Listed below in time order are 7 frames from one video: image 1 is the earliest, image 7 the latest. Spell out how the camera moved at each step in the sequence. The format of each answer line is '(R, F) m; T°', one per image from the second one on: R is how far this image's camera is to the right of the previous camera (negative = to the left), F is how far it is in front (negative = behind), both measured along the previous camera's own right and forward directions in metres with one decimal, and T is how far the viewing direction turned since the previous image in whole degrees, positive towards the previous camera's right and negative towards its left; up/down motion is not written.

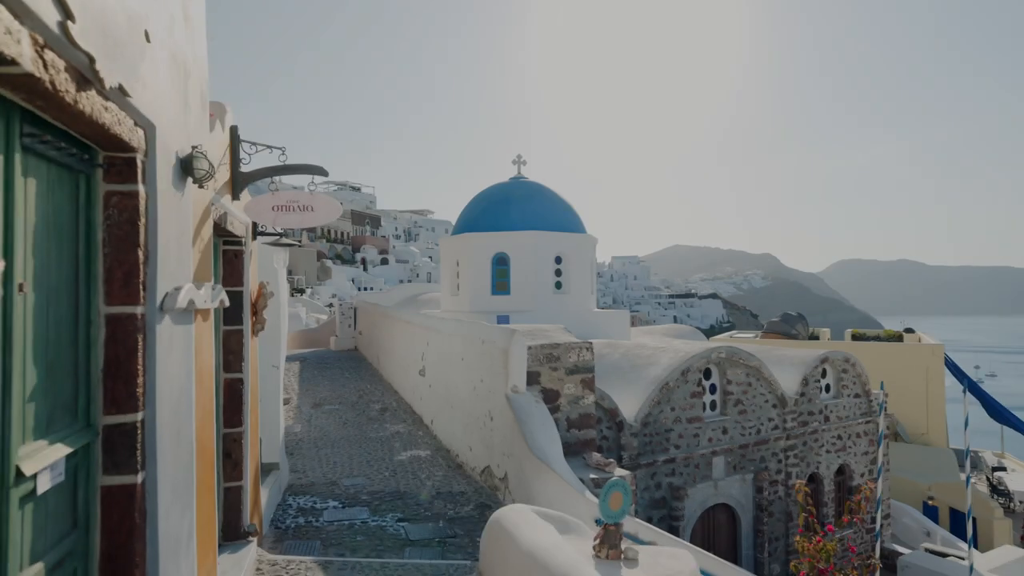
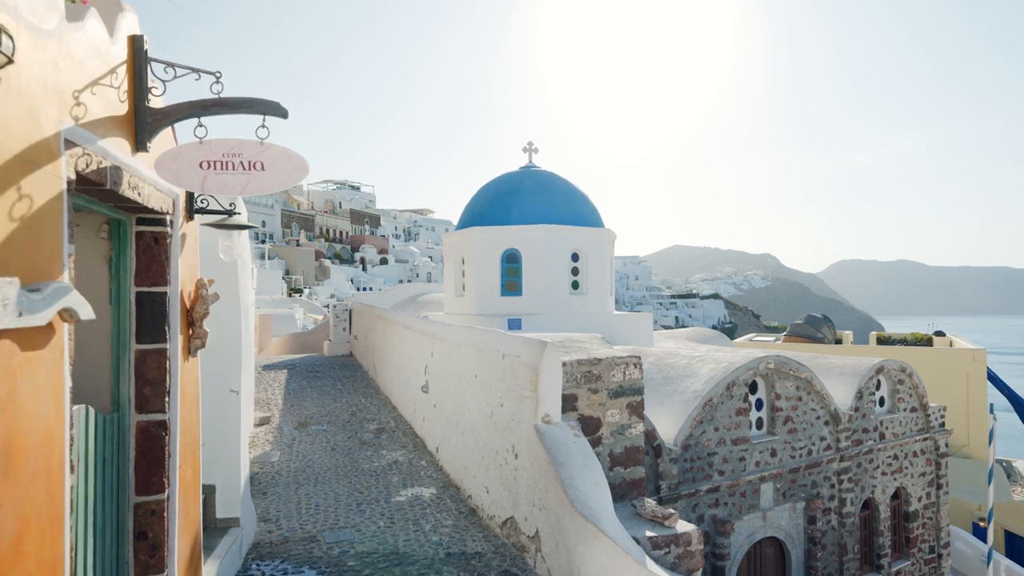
(-0.2, +1.3) m; 0°
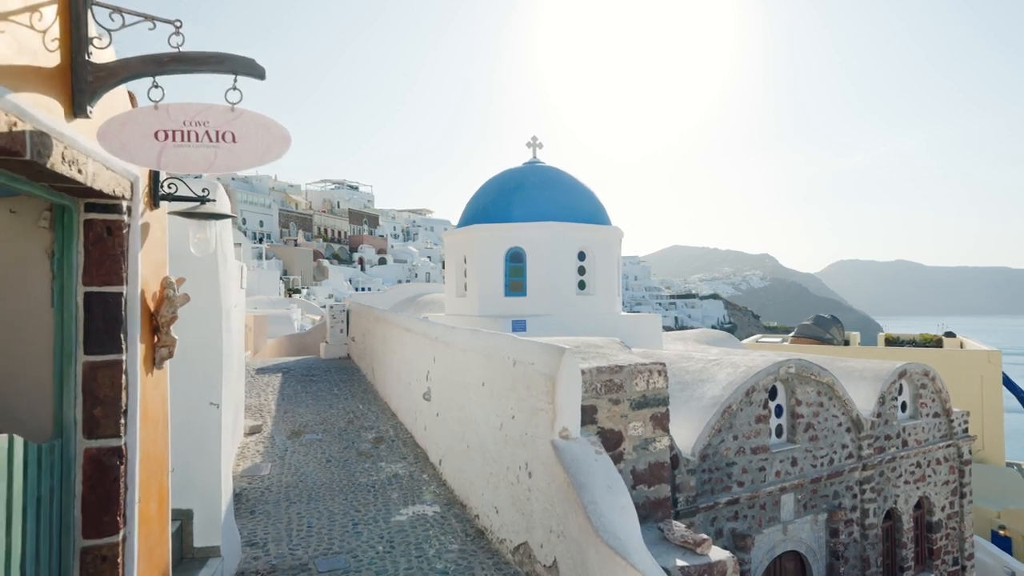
(-0.1, +0.5) m; 0°
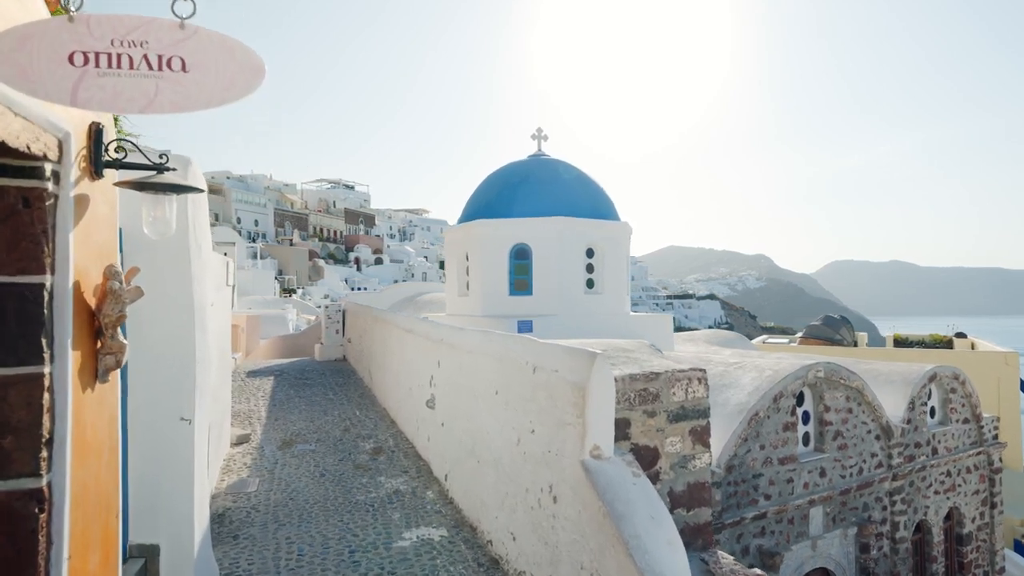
(-0.2, +0.6) m; 0°
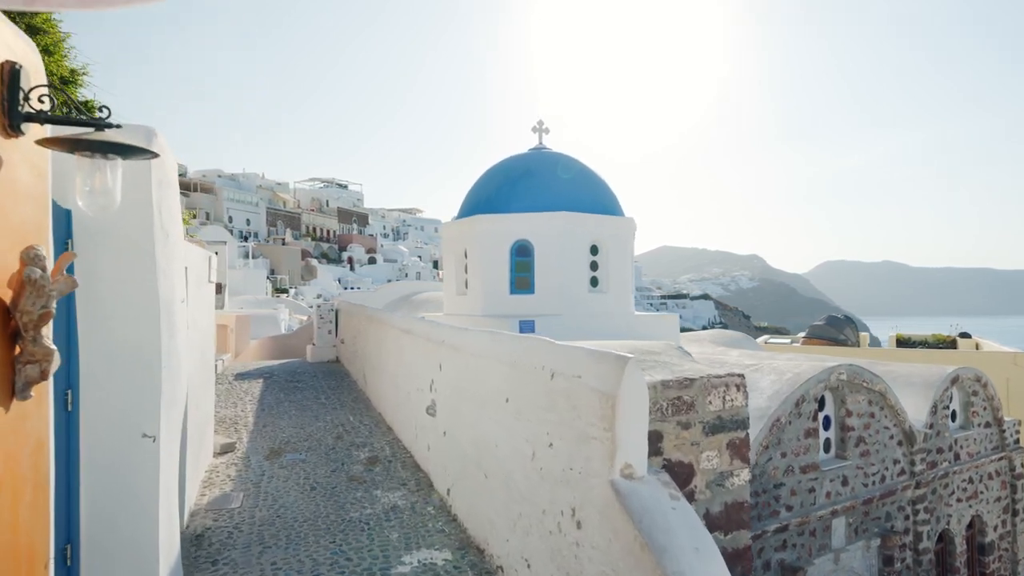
(-0.1, +0.5) m; +1°
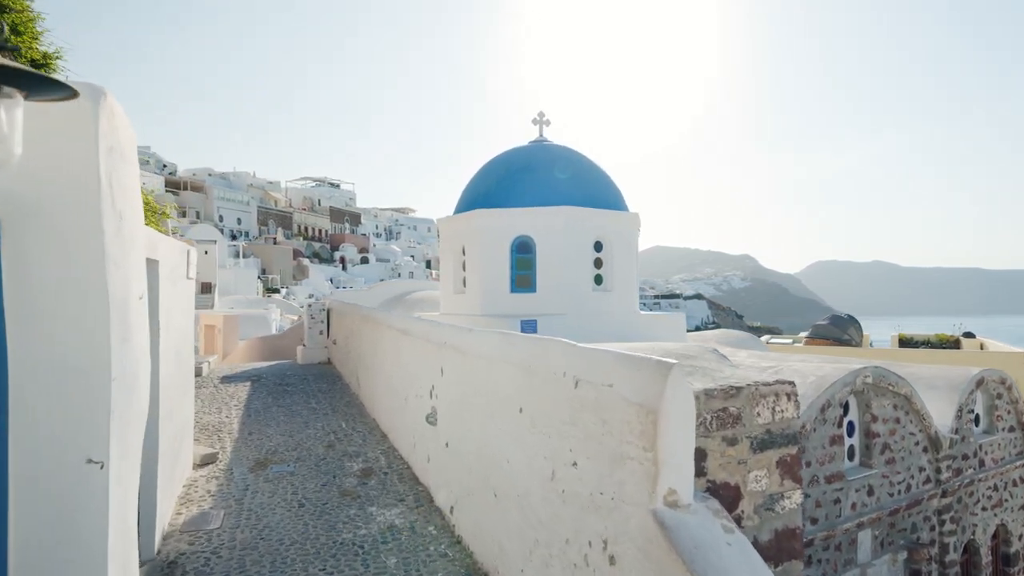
(-0.1, +0.5) m; +1°
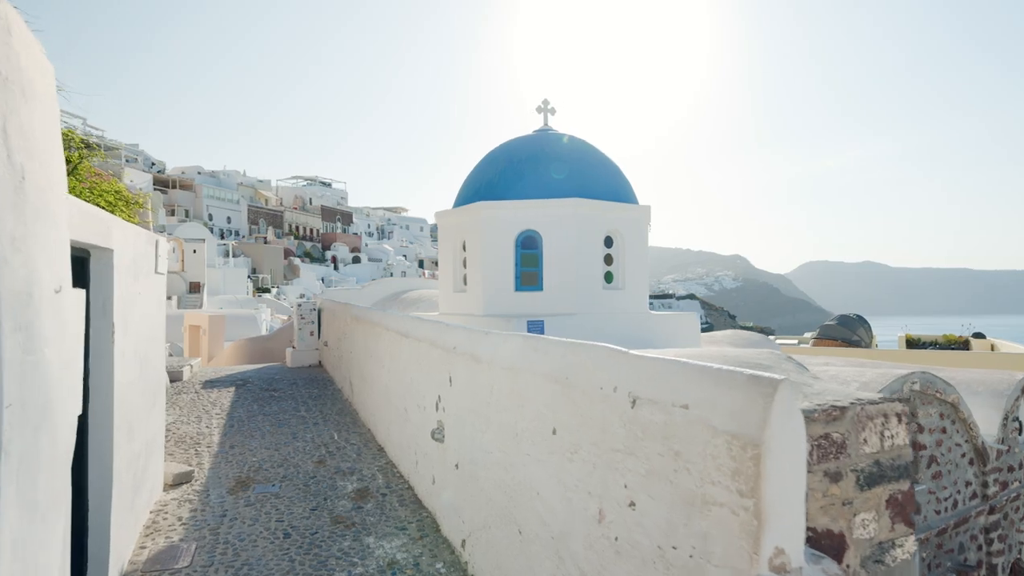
(-0.2, +0.7) m; +1°
